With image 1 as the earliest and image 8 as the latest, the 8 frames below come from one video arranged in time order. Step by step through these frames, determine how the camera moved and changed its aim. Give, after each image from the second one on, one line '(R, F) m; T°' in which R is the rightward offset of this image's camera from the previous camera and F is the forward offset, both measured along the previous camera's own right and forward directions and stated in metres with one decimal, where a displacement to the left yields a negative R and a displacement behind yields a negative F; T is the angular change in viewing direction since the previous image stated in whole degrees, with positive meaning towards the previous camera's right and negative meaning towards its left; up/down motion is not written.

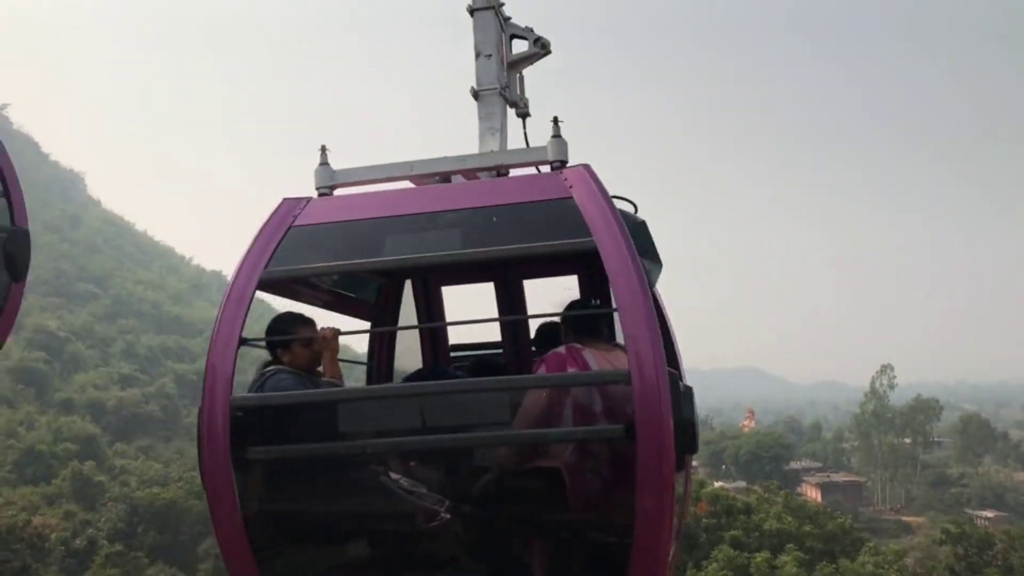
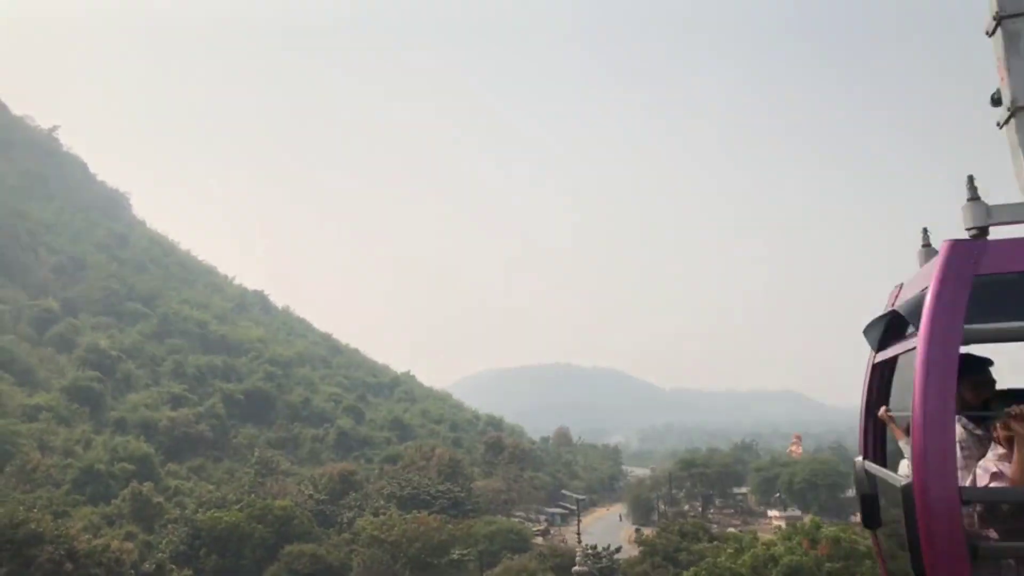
(-1.3, +0.2) m; -2°
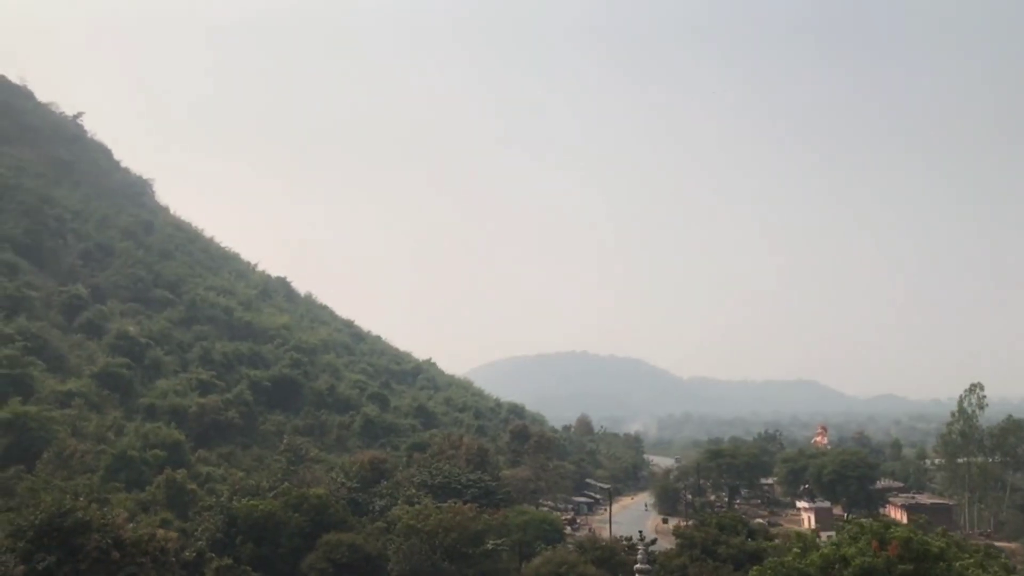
(-0.8, +0.2) m; -1°
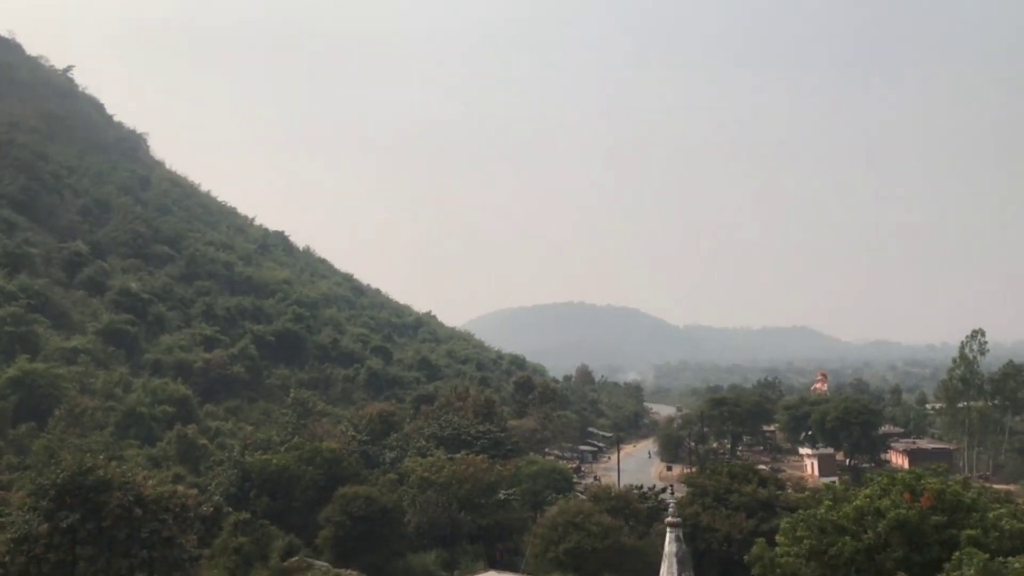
(-0.6, +0.2) m; 0°
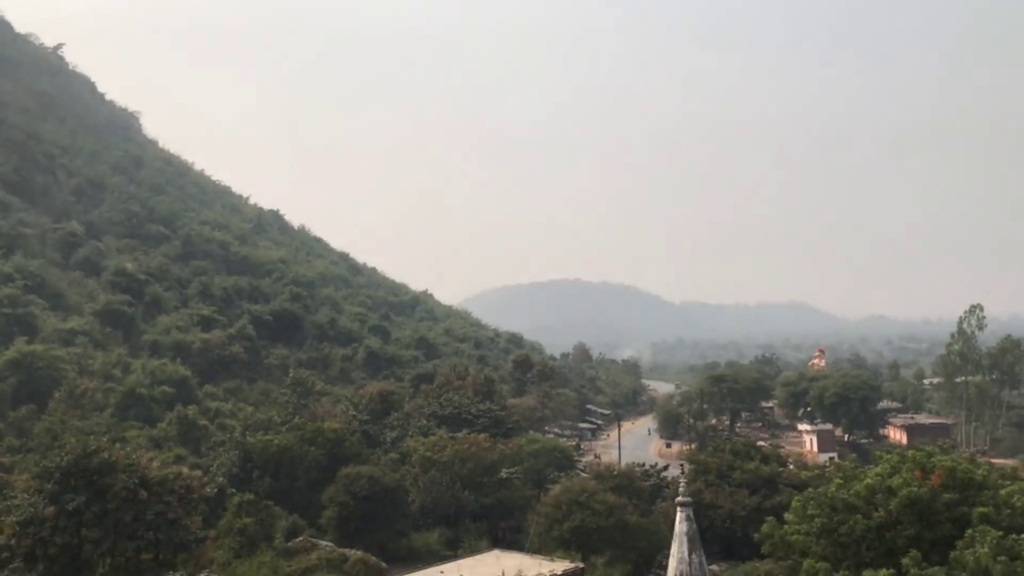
(-0.2, +0.1) m; 0°
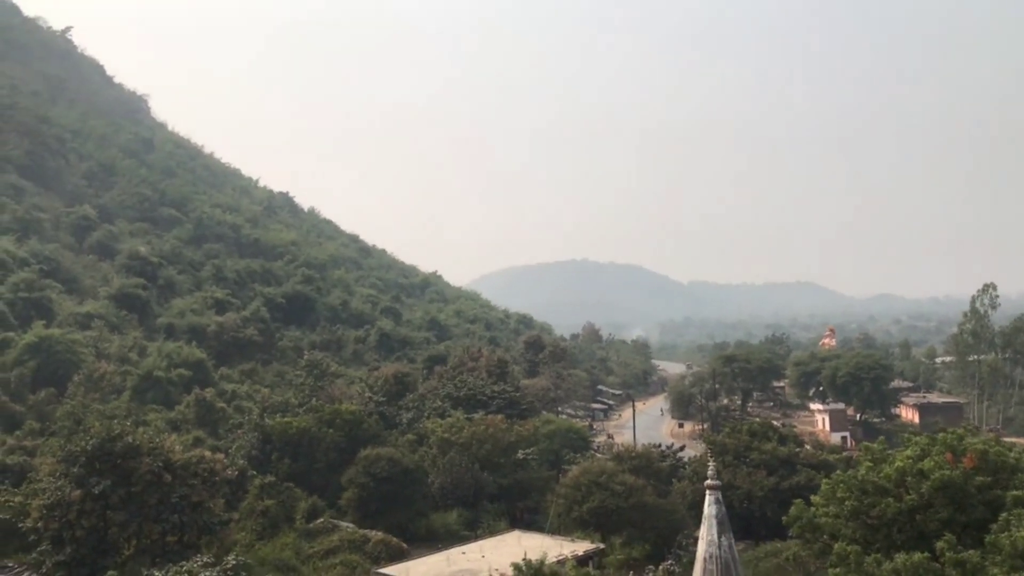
(-0.4, 0.0) m; 0°
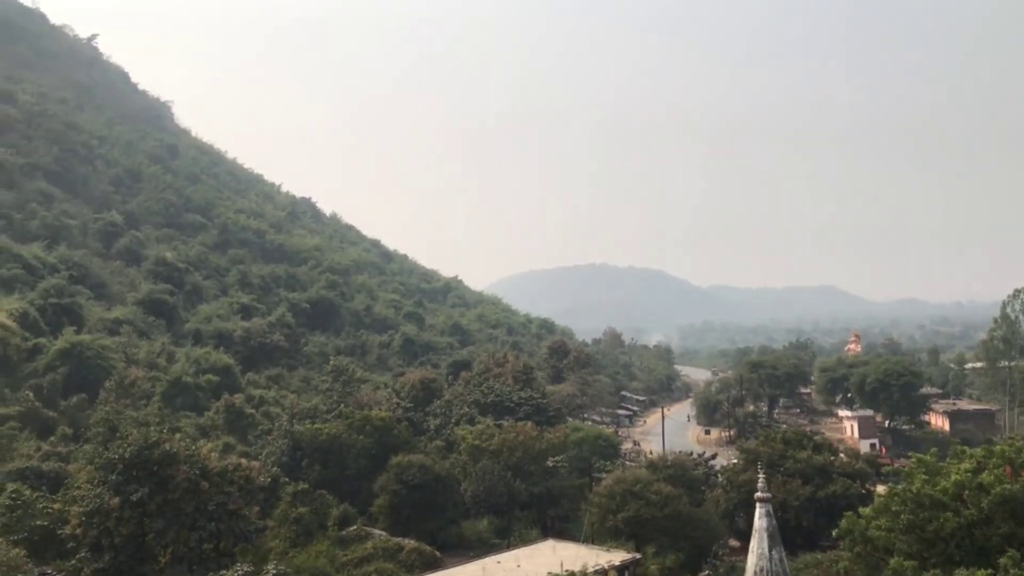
(-0.5, +0.1) m; -1°
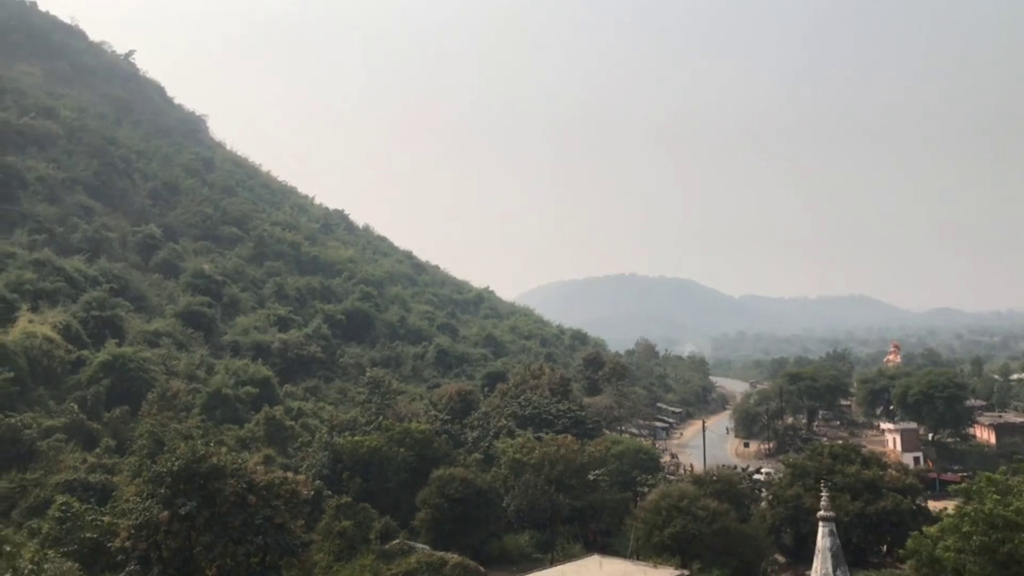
(-0.5, +0.2) m; -2°
